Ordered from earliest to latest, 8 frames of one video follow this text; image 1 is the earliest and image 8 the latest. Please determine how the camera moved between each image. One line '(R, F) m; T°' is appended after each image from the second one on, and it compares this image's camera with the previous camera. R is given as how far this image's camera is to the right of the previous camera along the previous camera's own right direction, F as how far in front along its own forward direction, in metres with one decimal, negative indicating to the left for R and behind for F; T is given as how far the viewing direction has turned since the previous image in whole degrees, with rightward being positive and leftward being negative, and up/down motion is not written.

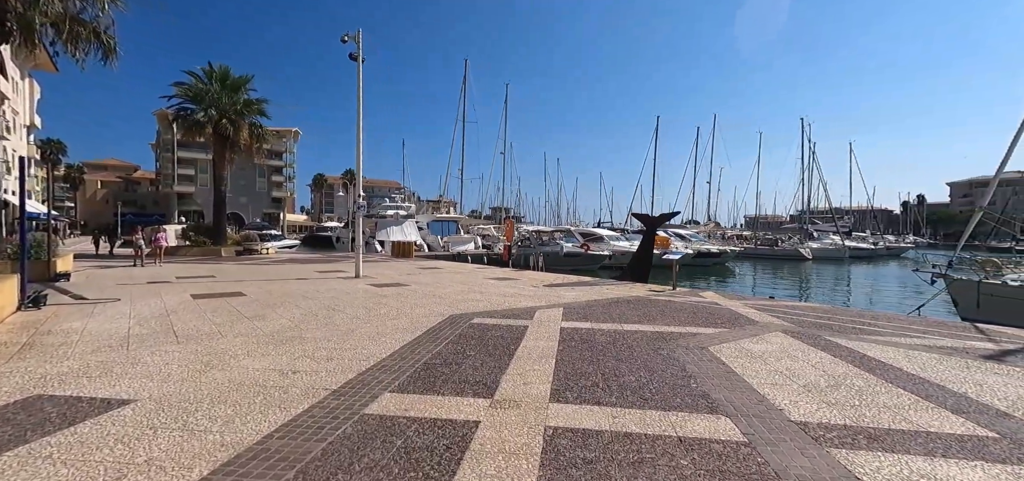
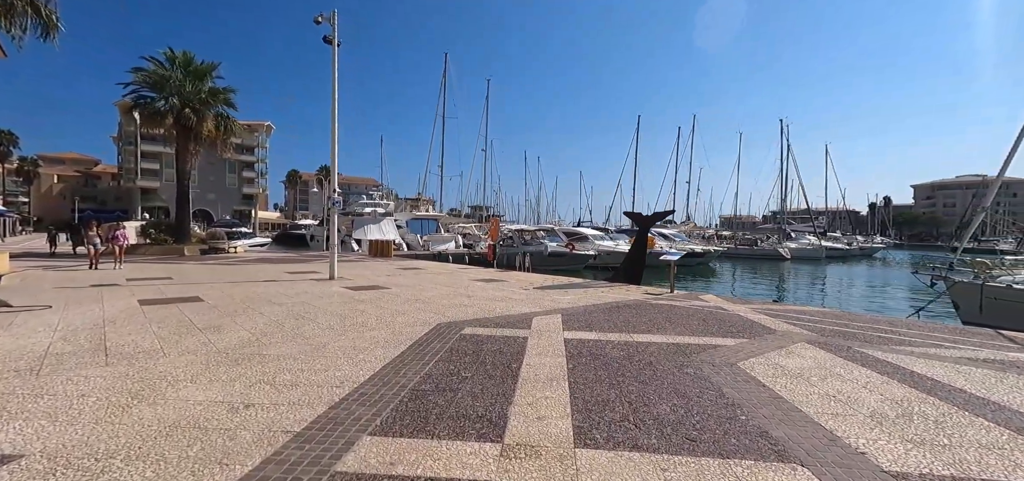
(-0.3, +0.9) m; +3°
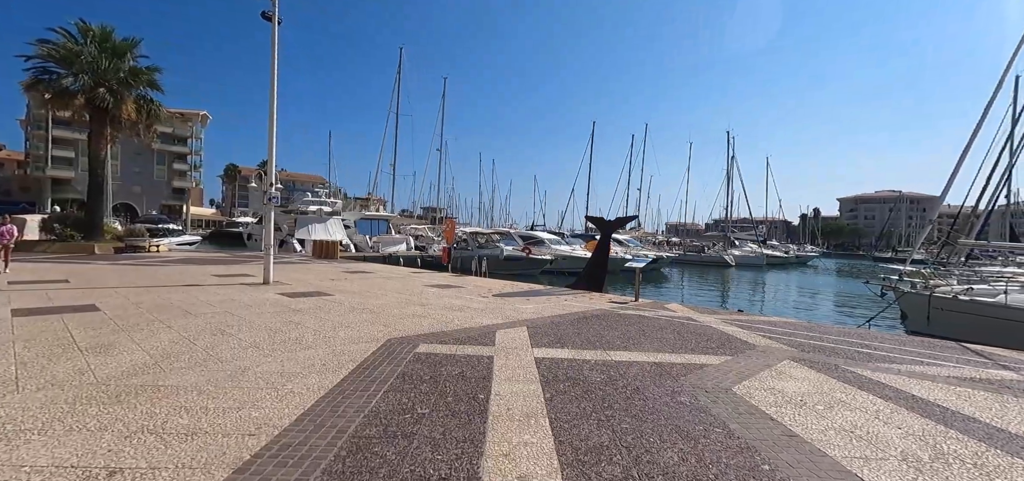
(-0.2, +0.9) m; +6°
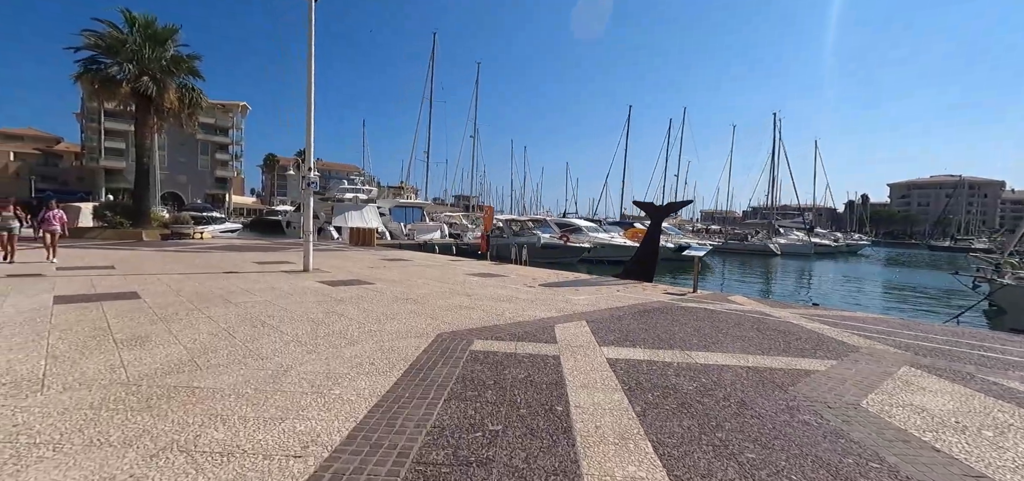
(-0.4, +0.7) m; -4°
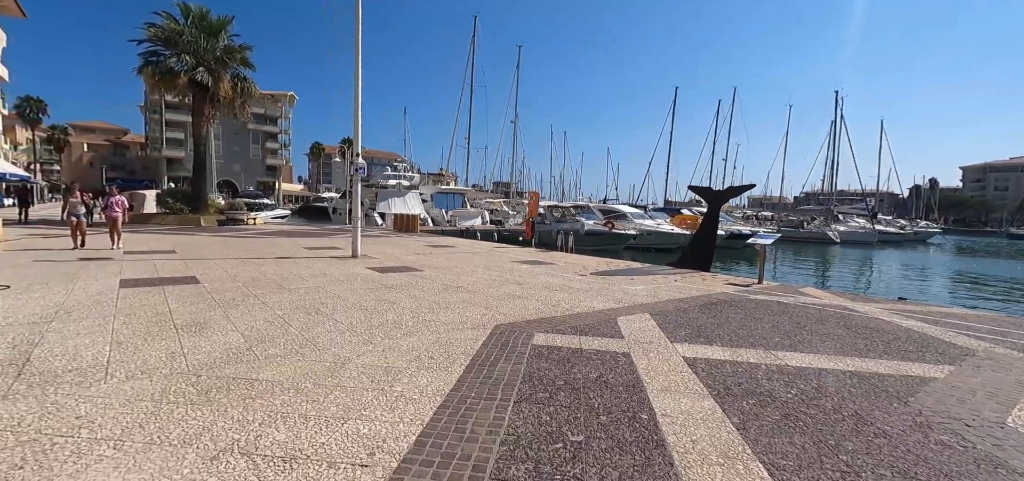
(-0.3, +0.4) m; -5°
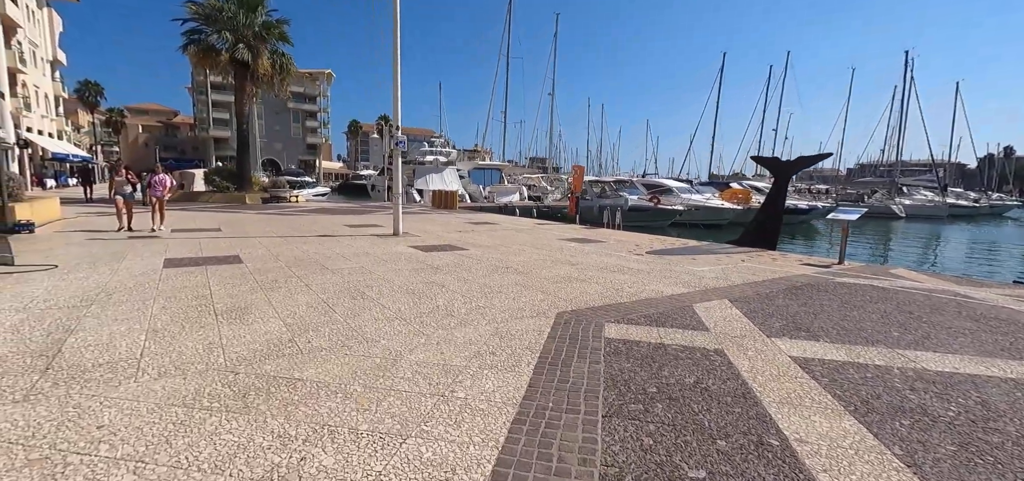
(-0.3, +0.7) m; -4°
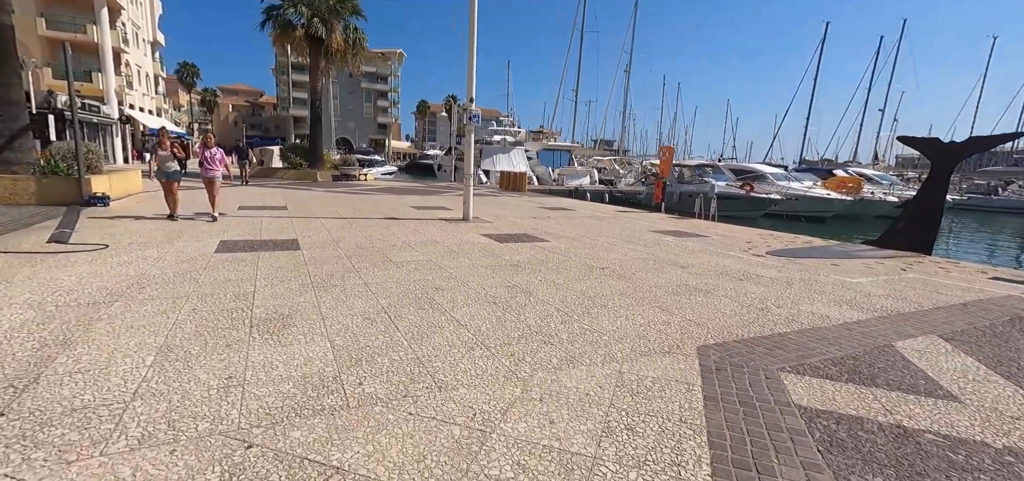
(-0.5, +1.4) m; -7°
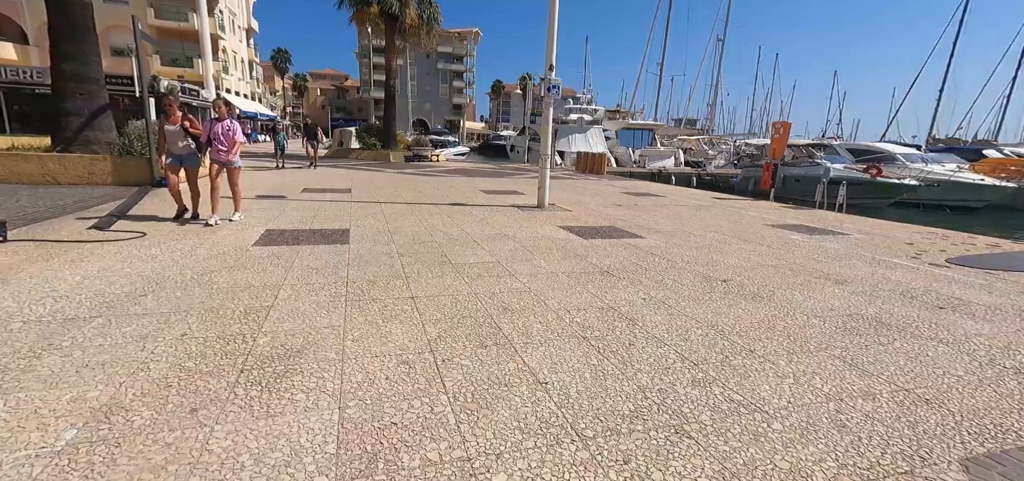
(-0.2, +1.4) m; -9°
